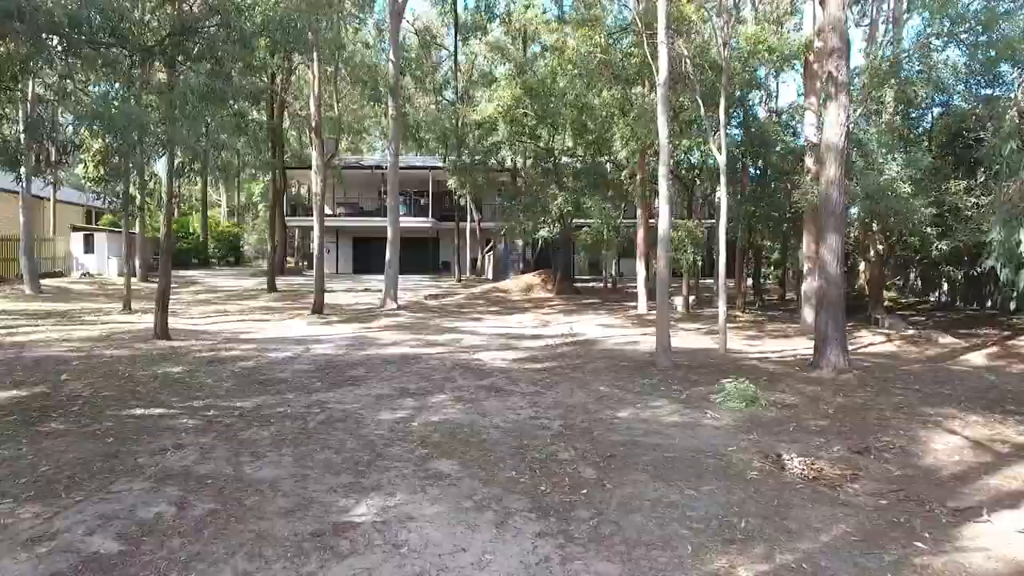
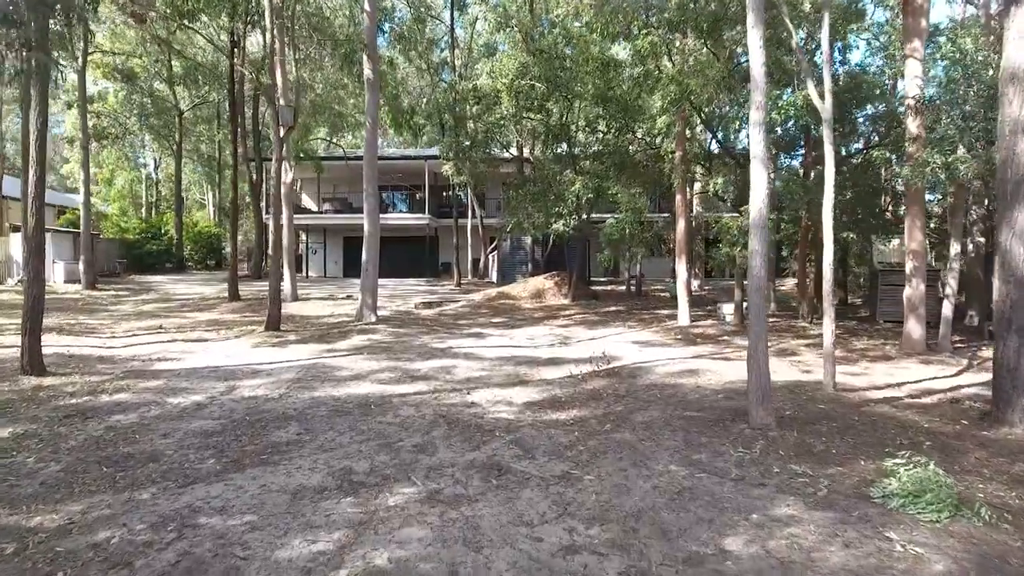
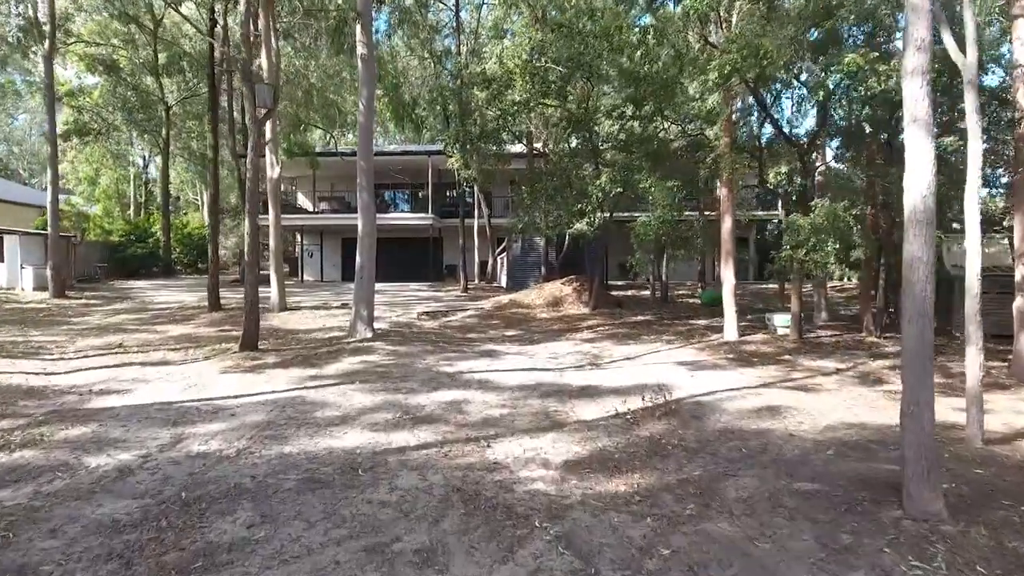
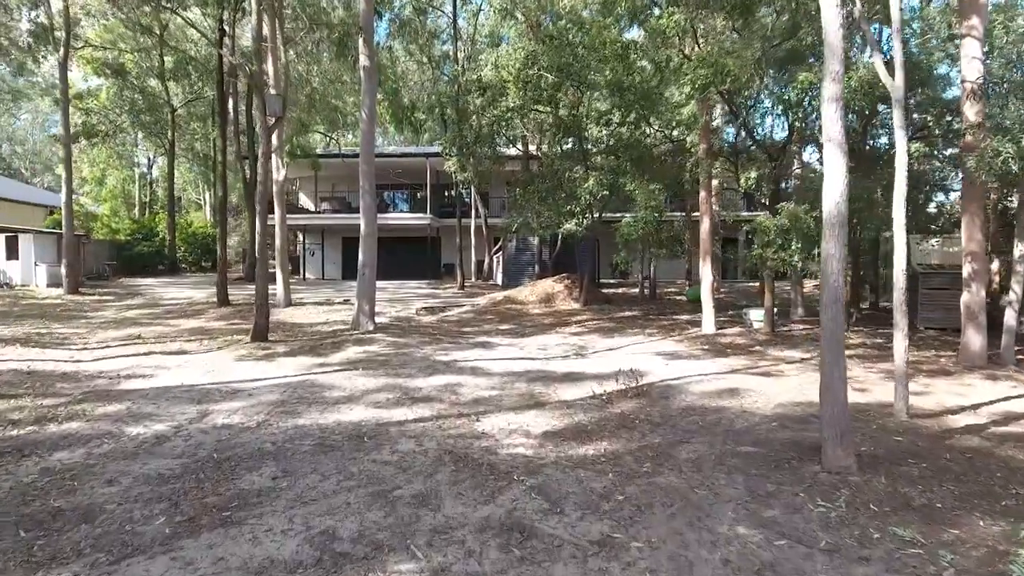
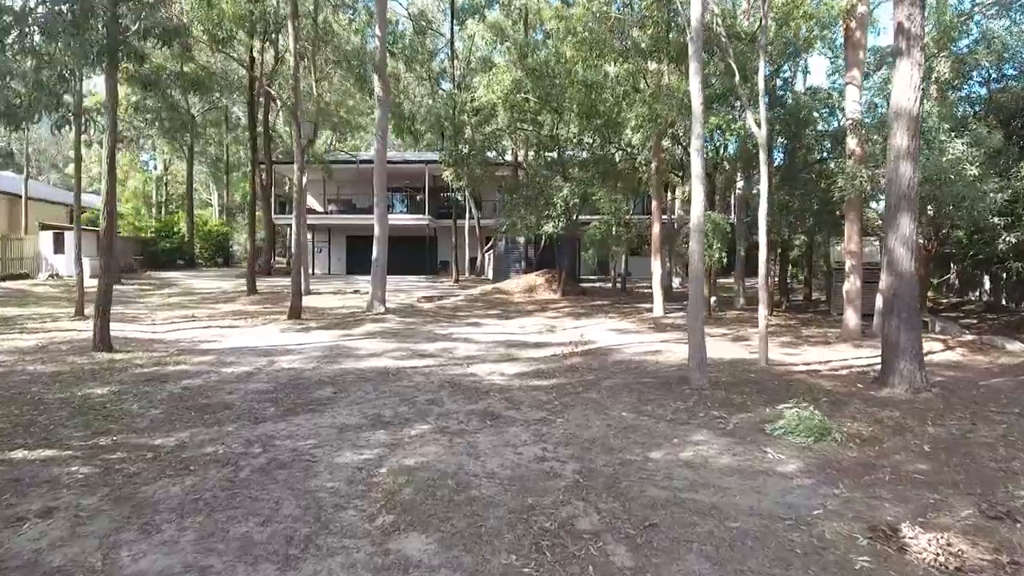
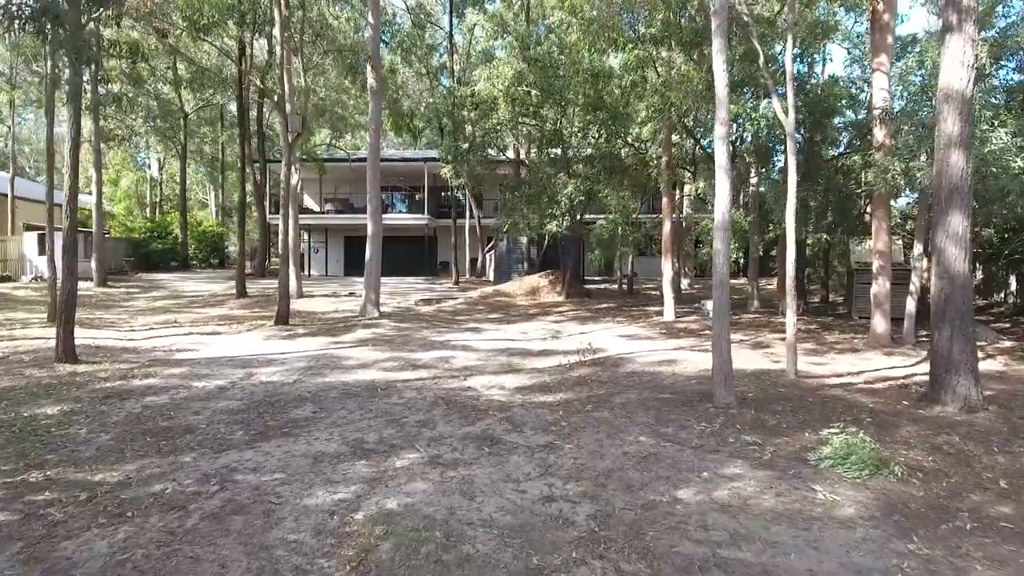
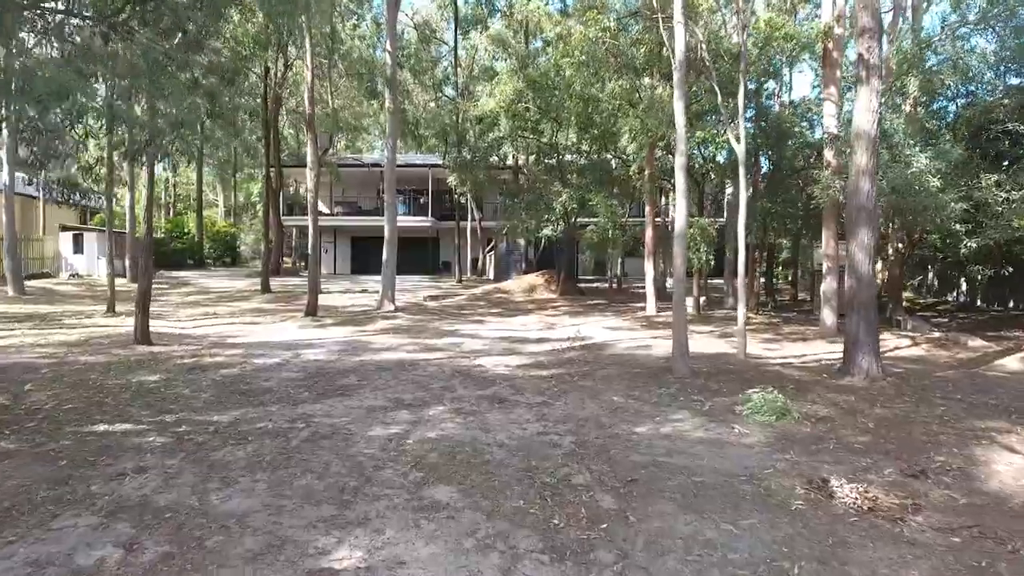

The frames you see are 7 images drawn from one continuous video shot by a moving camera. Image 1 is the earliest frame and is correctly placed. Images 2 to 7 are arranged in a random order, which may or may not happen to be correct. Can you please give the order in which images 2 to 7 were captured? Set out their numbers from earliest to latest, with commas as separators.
7, 5, 6, 2, 4, 3
